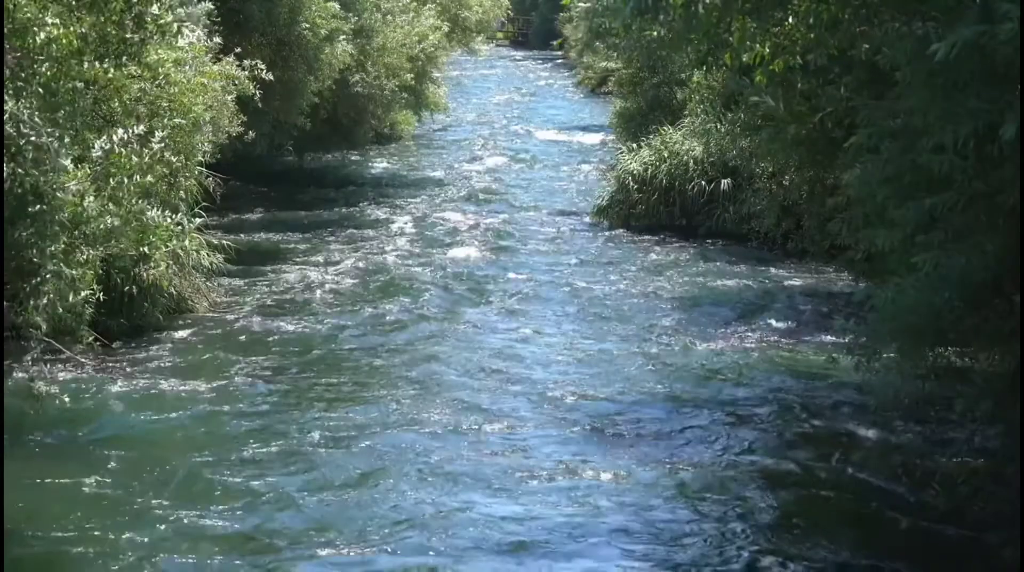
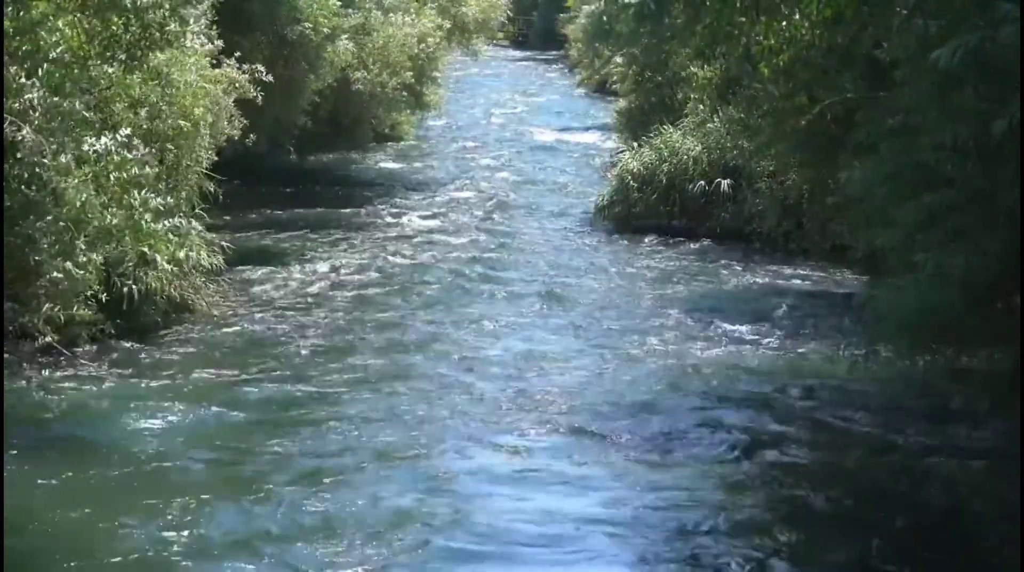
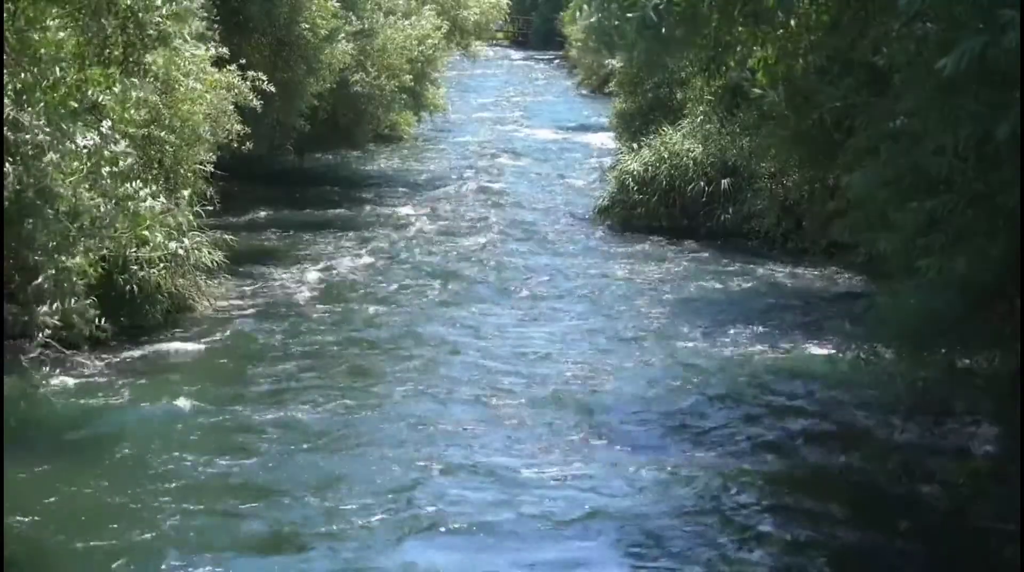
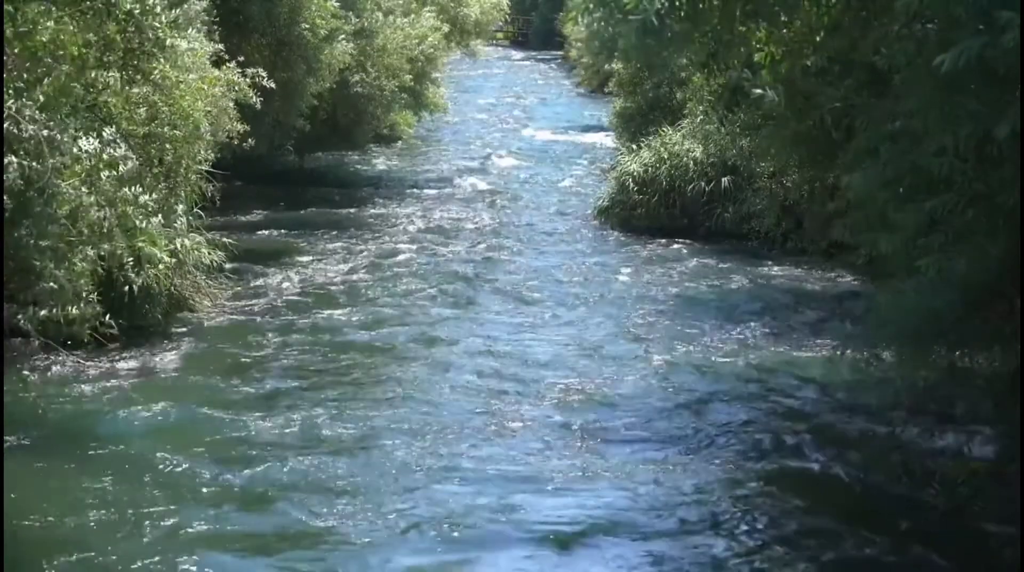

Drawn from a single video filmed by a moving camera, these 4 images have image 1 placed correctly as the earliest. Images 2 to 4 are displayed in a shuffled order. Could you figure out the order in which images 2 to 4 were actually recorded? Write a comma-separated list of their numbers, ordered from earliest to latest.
4, 3, 2
